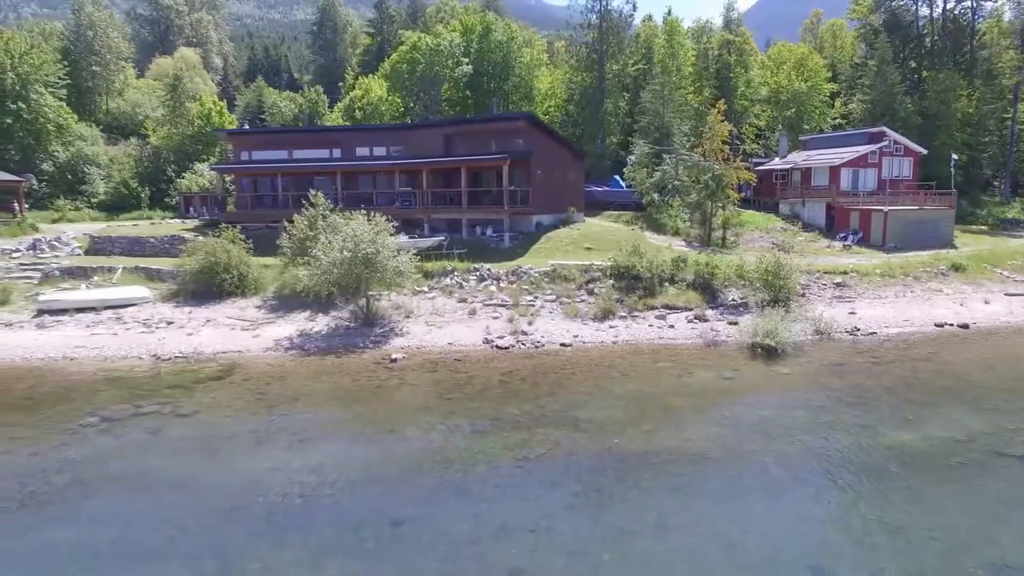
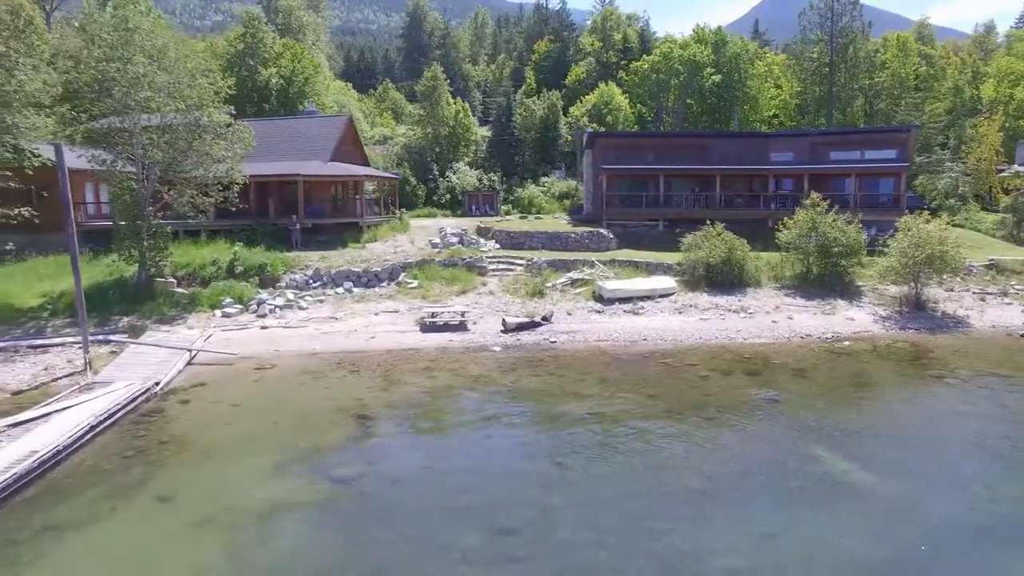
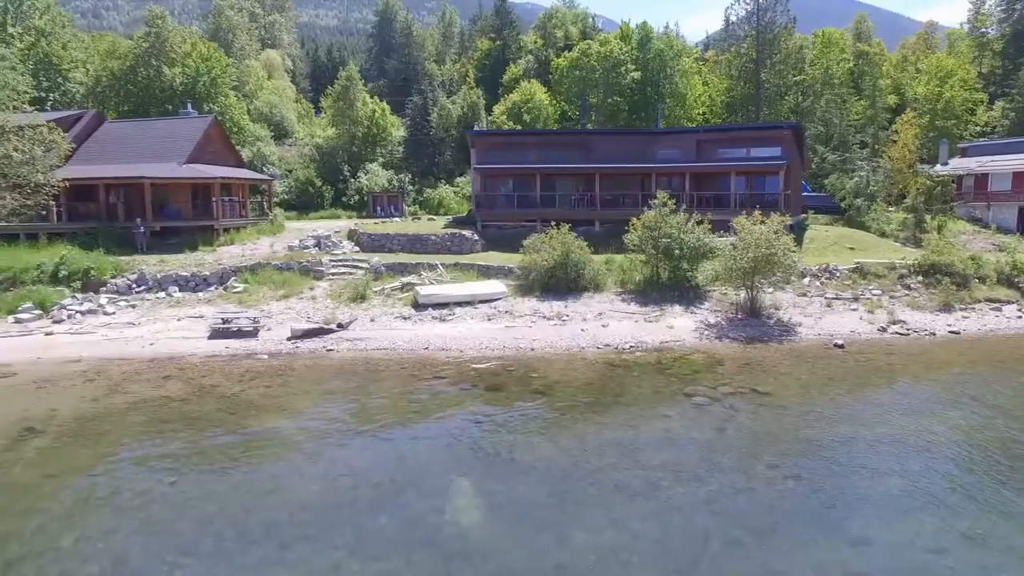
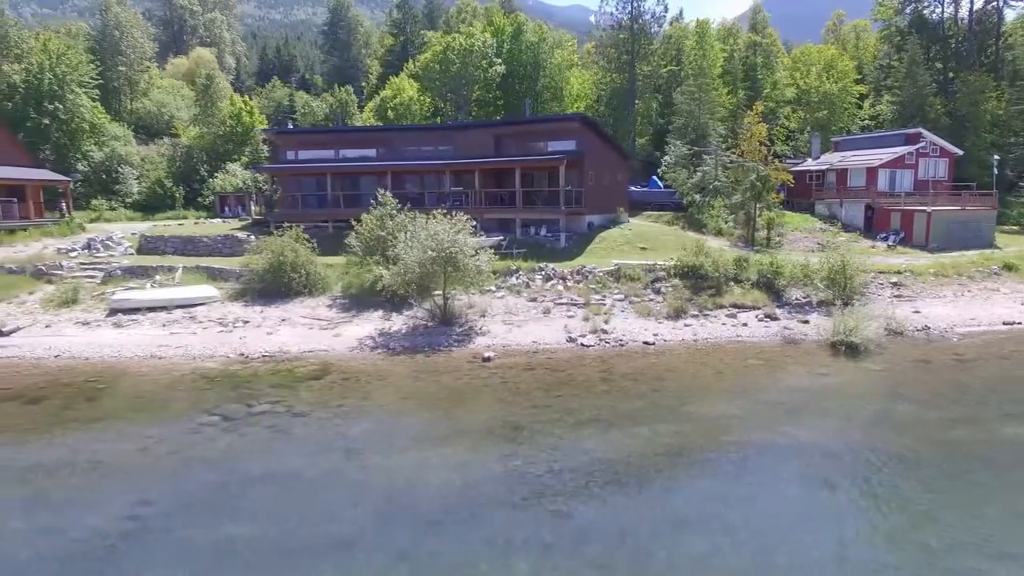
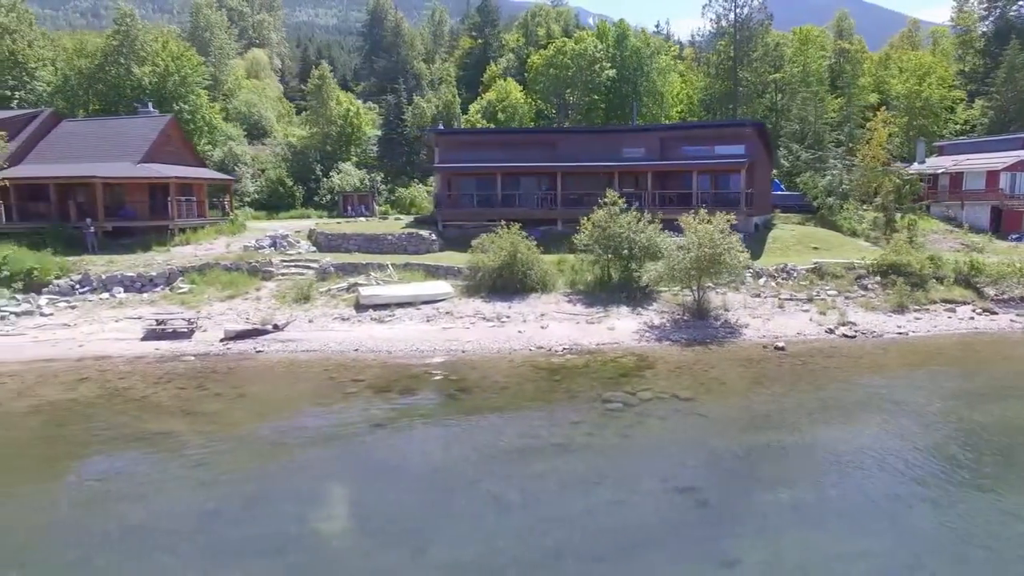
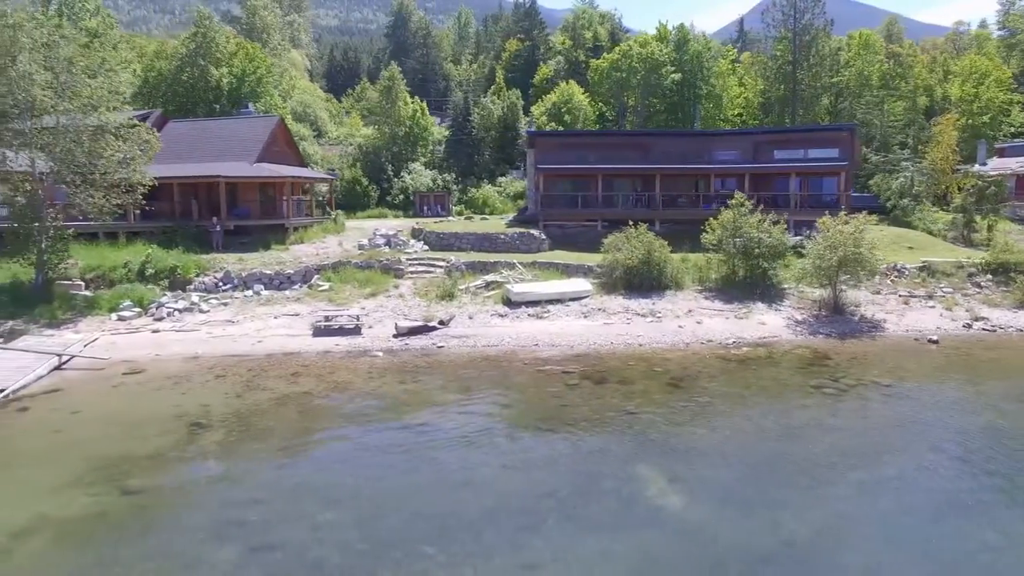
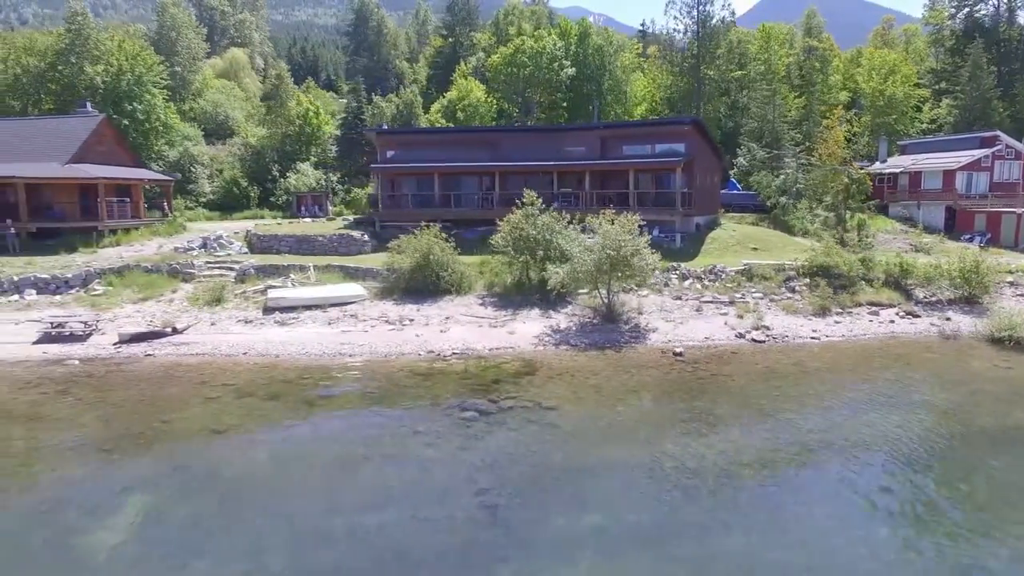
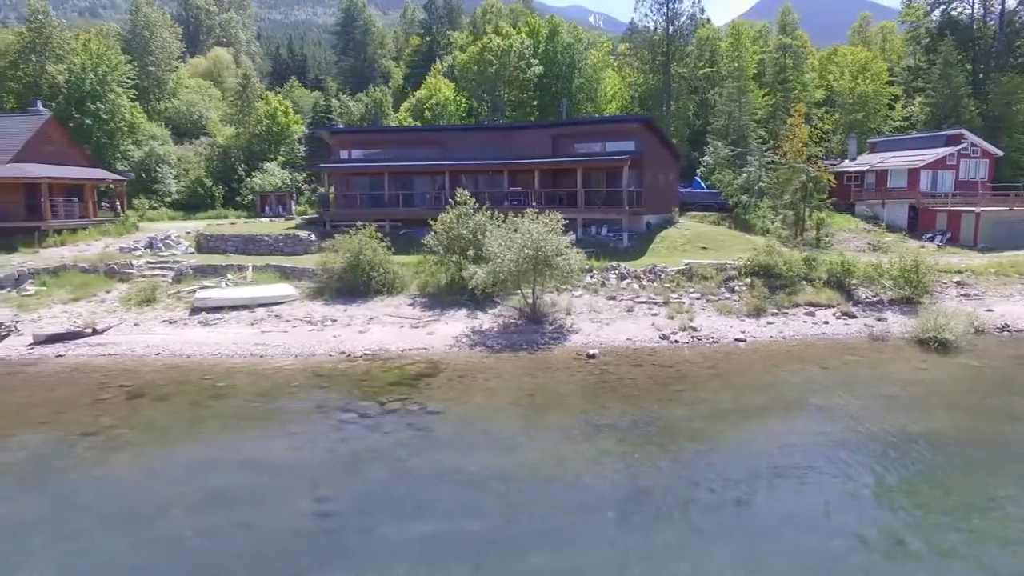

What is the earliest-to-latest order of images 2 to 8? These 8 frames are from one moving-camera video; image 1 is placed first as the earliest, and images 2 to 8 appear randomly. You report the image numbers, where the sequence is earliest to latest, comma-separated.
4, 8, 7, 5, 3, 6, 2
